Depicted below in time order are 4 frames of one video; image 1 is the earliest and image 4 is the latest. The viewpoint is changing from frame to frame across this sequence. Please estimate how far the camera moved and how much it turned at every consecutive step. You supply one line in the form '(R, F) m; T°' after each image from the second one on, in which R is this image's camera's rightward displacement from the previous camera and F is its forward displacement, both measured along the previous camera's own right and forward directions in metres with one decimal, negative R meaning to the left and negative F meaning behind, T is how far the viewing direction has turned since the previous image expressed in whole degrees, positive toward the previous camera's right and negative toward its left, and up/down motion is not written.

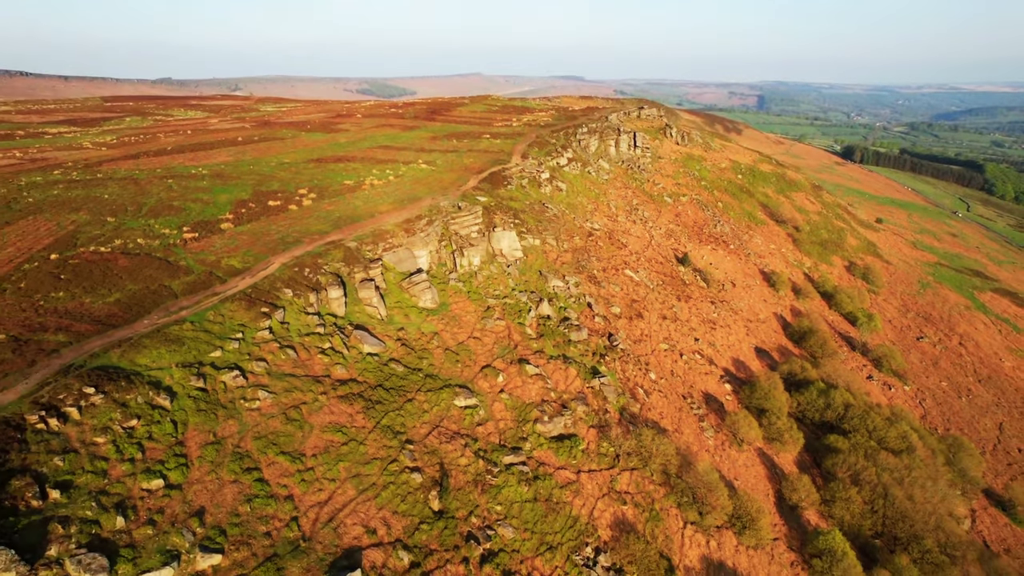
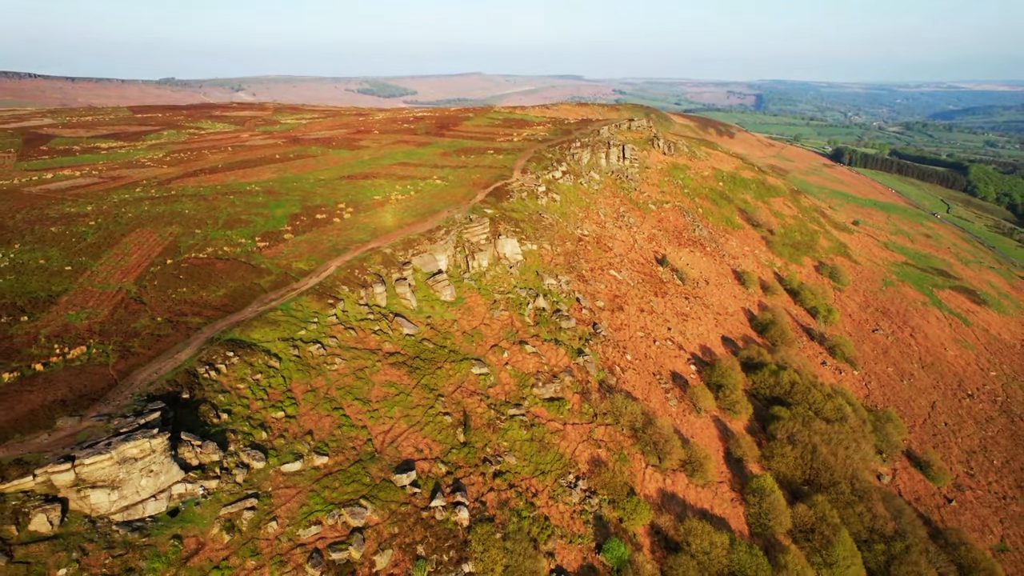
(-0.2, -5.2) m; 0°
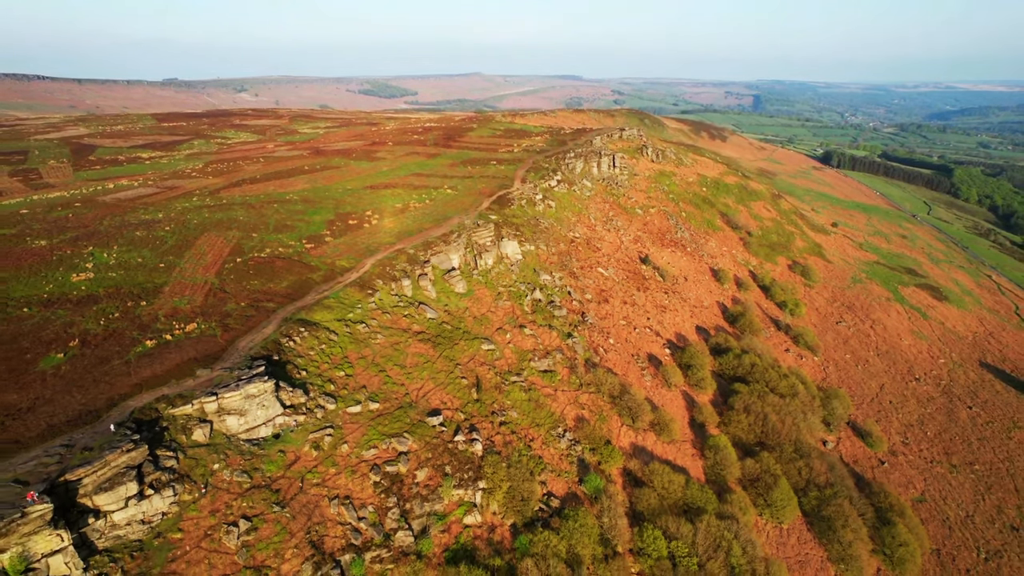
(-0.1, -5.3) m; 0°
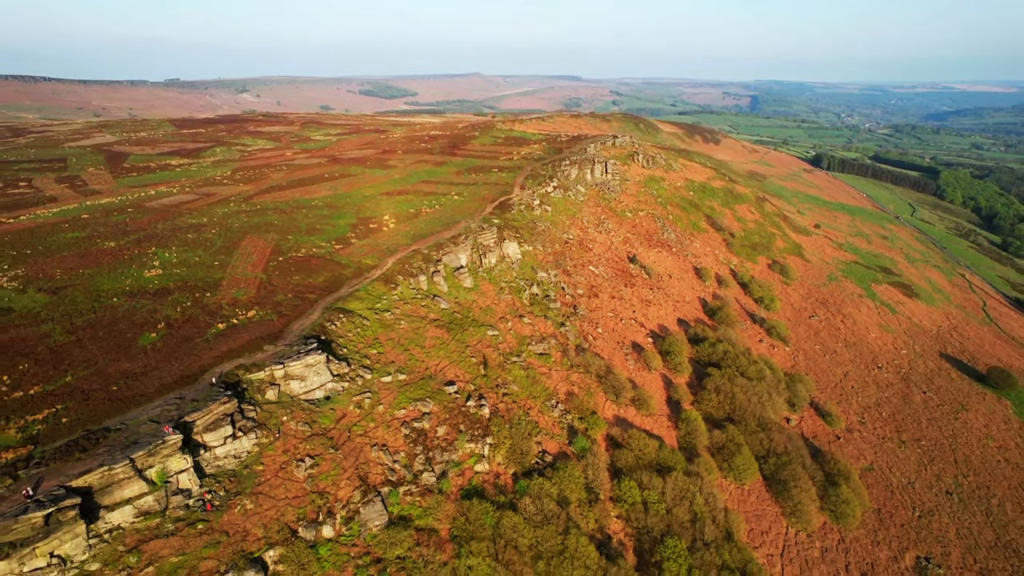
(-0.1, -4.7) m; 0°
